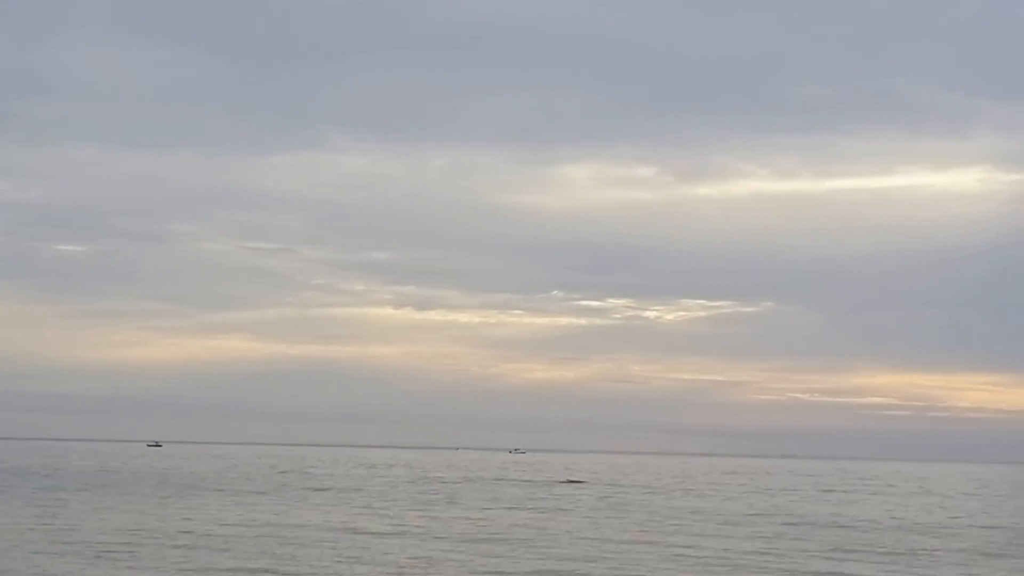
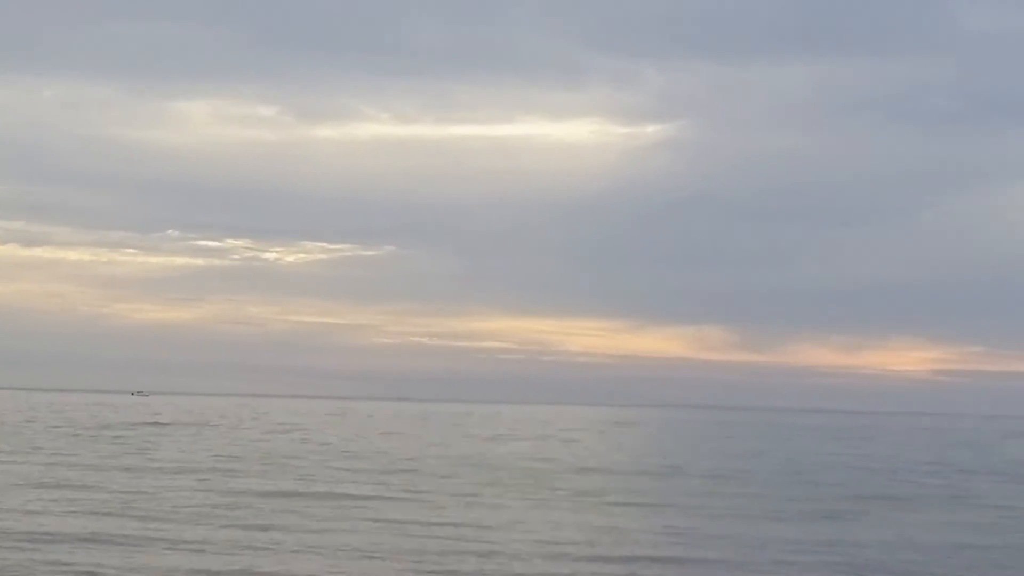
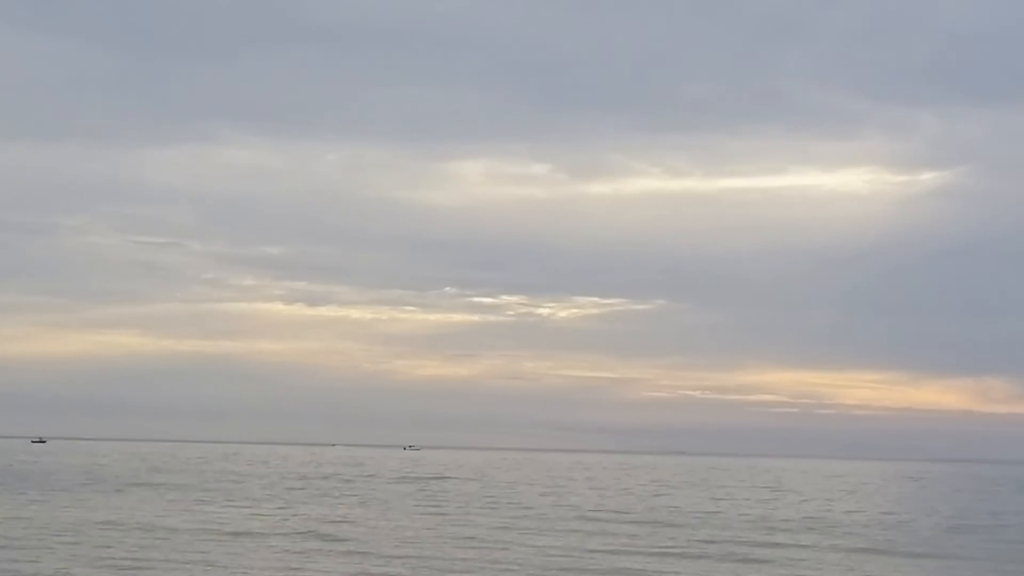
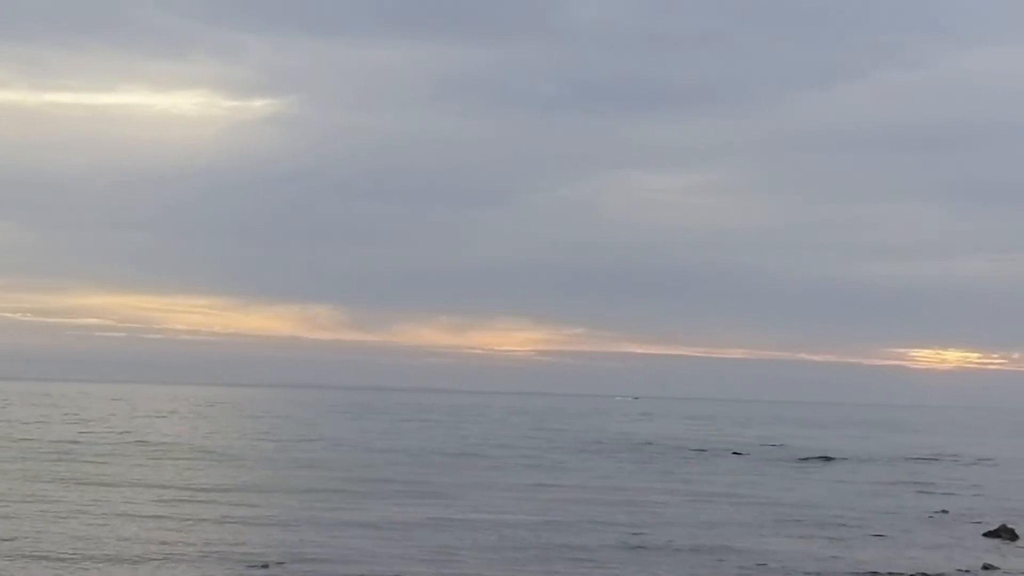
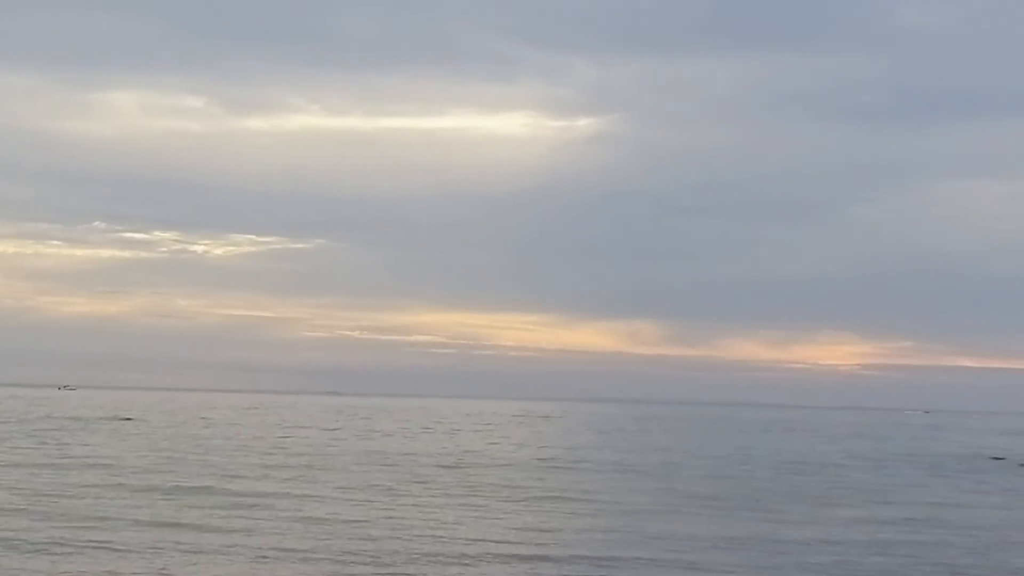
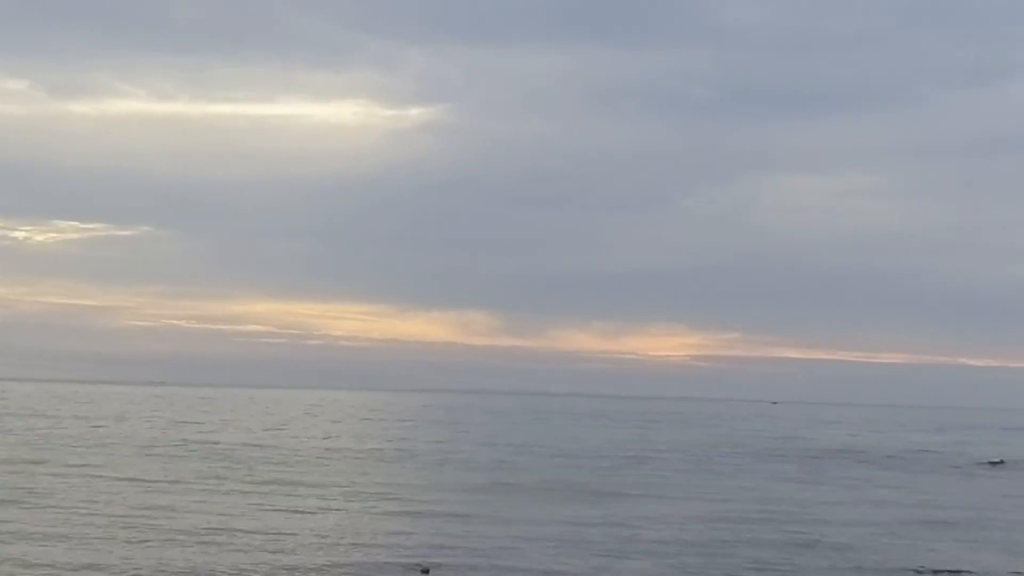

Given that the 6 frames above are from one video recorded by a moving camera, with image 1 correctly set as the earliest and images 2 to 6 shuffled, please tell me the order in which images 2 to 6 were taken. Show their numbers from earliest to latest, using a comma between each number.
3, 2, 5, 6, 4
